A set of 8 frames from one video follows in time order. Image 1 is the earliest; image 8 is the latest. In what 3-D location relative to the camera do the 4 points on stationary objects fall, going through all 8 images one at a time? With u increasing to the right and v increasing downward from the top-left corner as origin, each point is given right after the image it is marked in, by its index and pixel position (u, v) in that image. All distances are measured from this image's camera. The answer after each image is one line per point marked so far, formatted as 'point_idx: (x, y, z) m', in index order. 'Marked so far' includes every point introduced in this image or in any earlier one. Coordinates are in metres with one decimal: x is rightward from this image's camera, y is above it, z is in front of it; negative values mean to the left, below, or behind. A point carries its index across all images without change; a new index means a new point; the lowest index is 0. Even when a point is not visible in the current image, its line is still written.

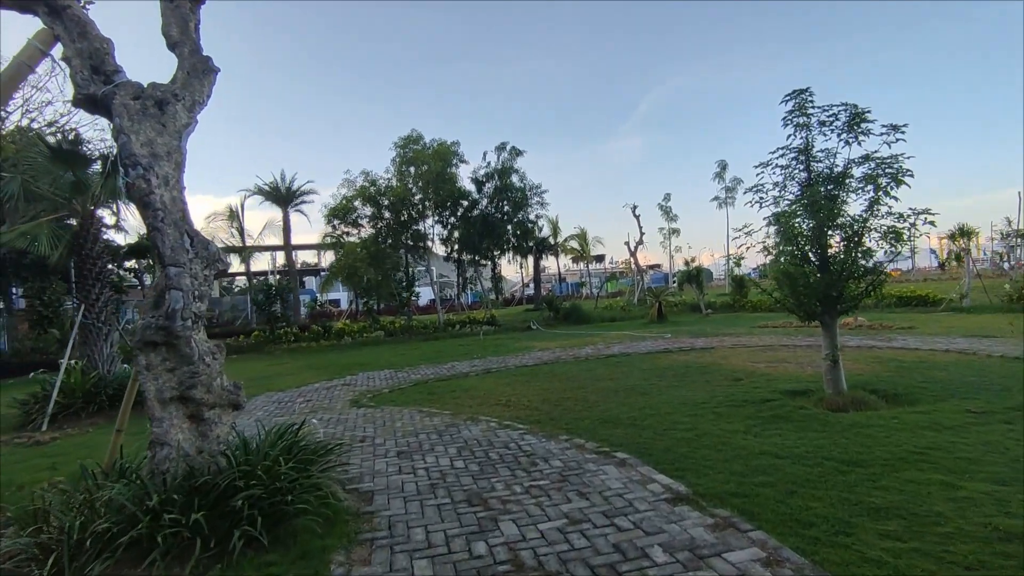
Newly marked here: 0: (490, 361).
0: (-0.5, -1.6, +12.7) m
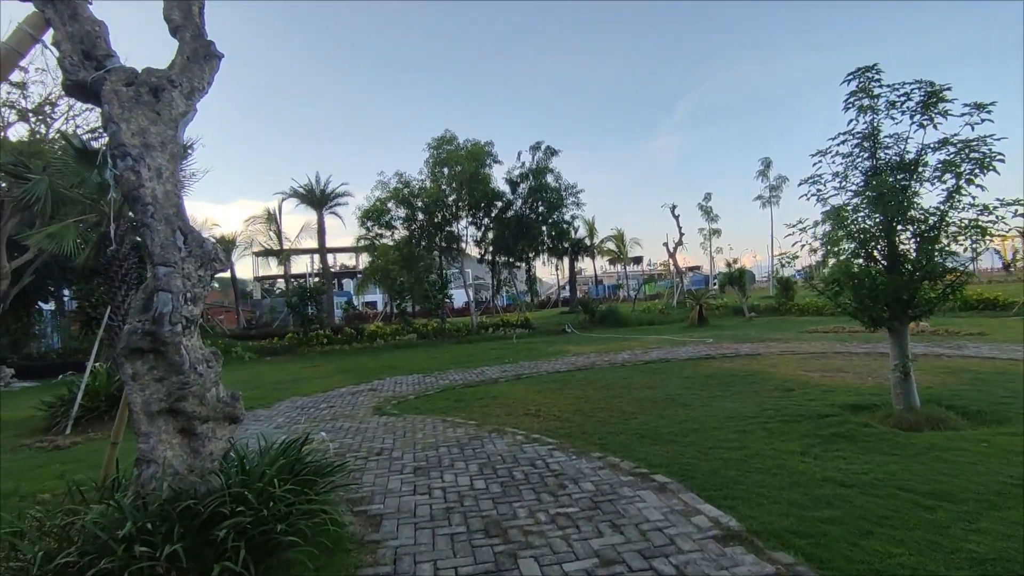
0: (+0.2, -1.7, +12.2) m
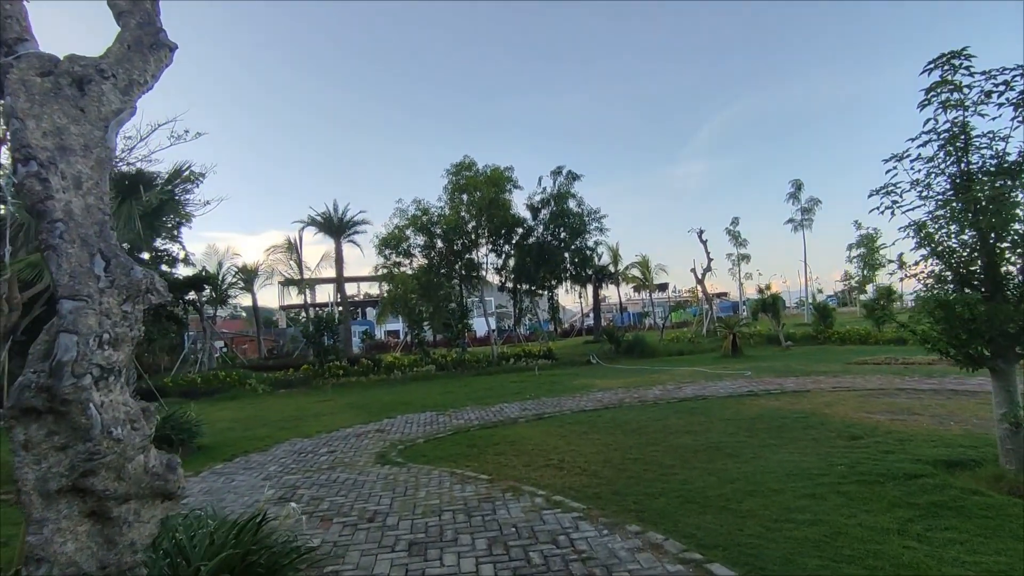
0: (+0.6, -2.2, +11.2) m
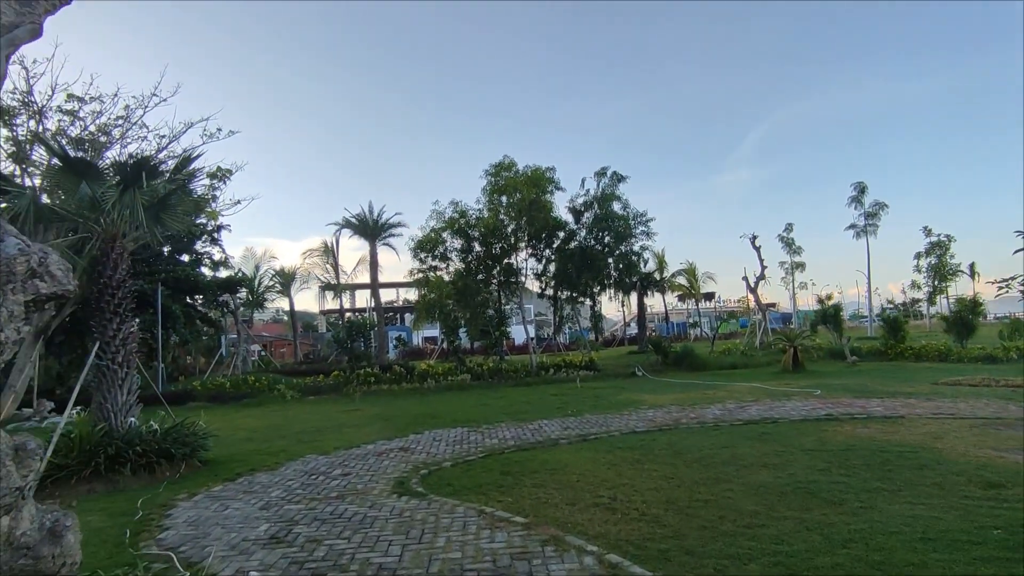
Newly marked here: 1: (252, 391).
0: (+1.3, -2.3, +10.0) m
1: (-8.0, -3.2, +17.7) m
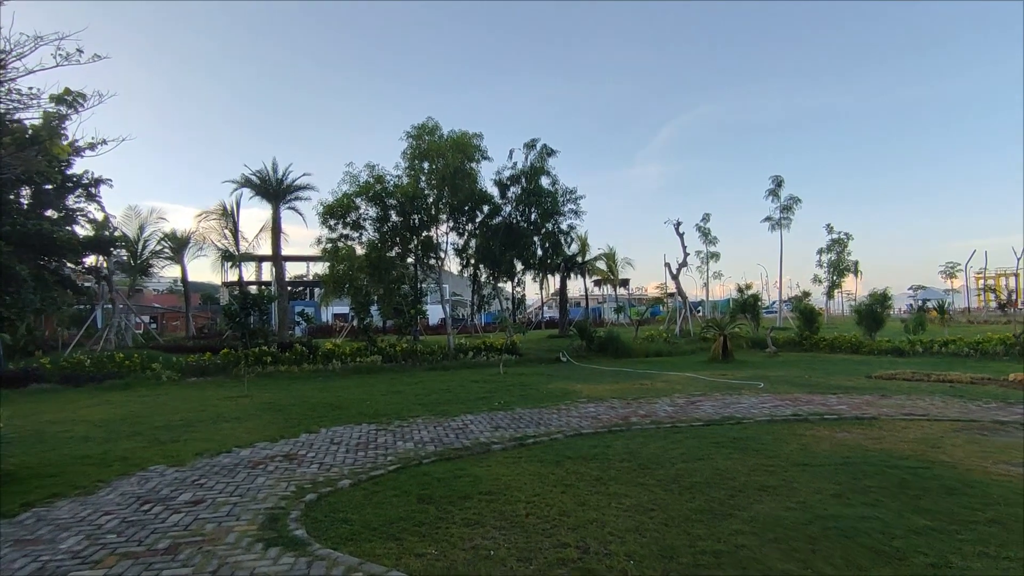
0: (+0.1, -1.9, +8.5) m
1: (-10.2, -2.1, +14.7) m
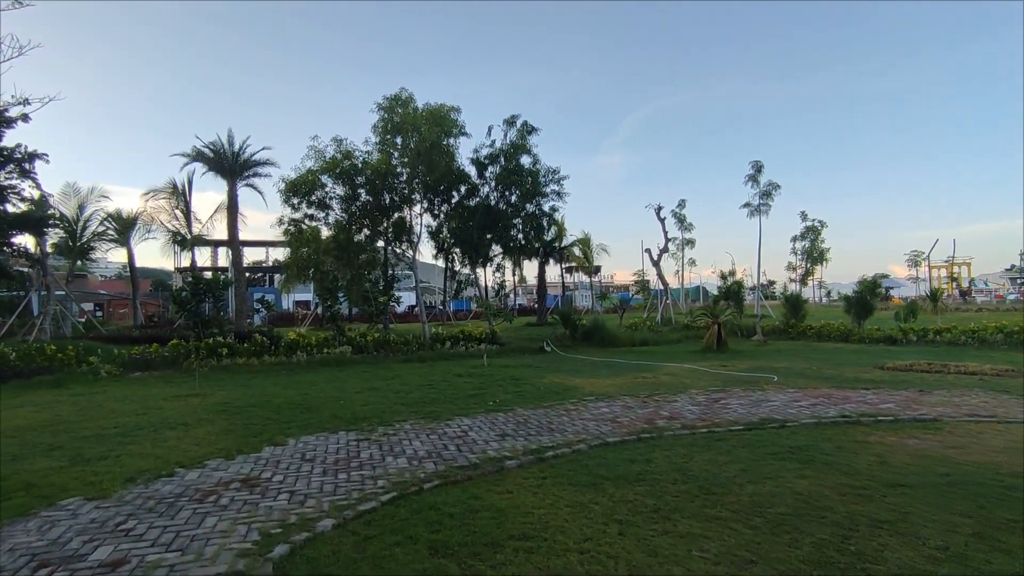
0: (+0.2, -1.7, +7.3) m
1: (-10.5, -1.7, +12.9) m
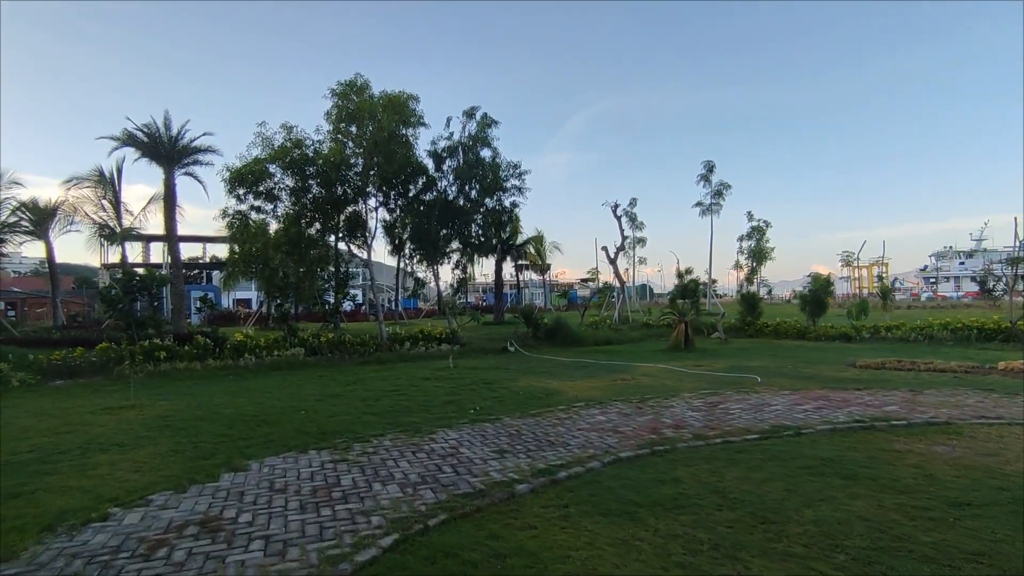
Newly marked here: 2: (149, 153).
0: (+0.1, -1.7, +6.6) m
1: (-11.1, -1.7, +11.2) m
2: (-11.0, +4.1, +17.3) m
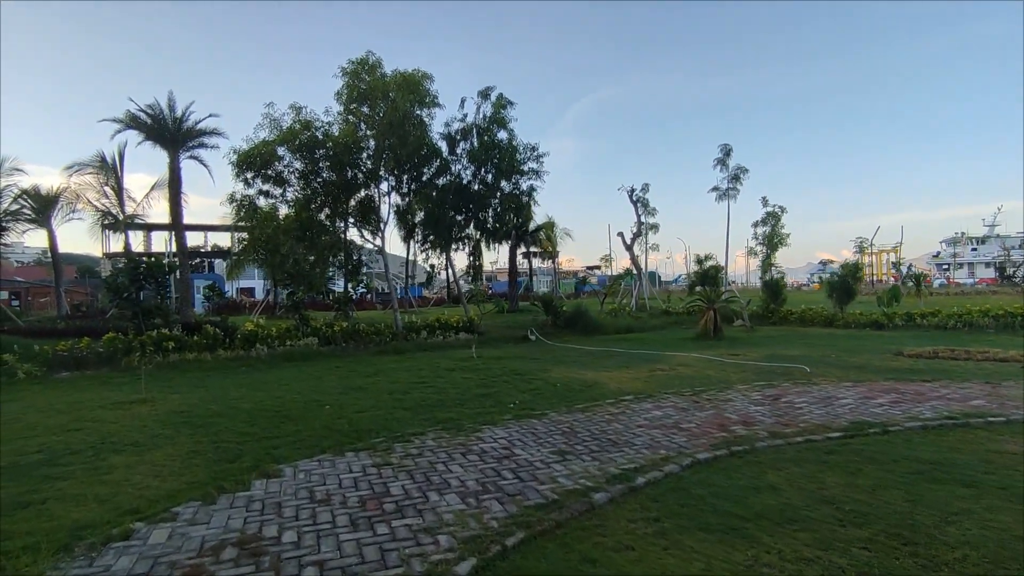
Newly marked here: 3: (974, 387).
0: (+0.6, -1.5, +6.0) m
1: (-10.5, -1.5, +10.6) m
2: (-10.4, +4.4, +16.6) m
3: (+5.9, -1.3, +7.4) m
